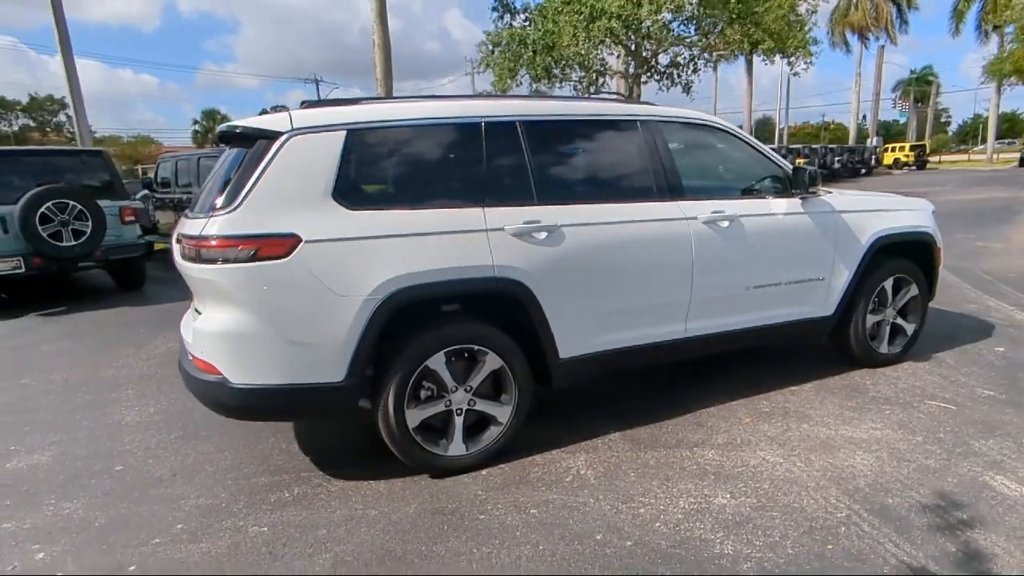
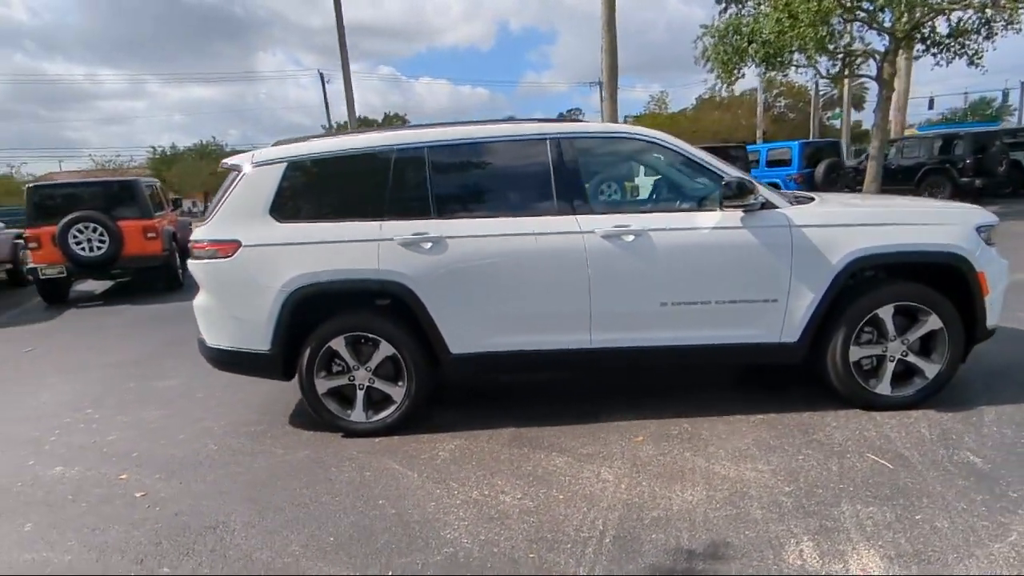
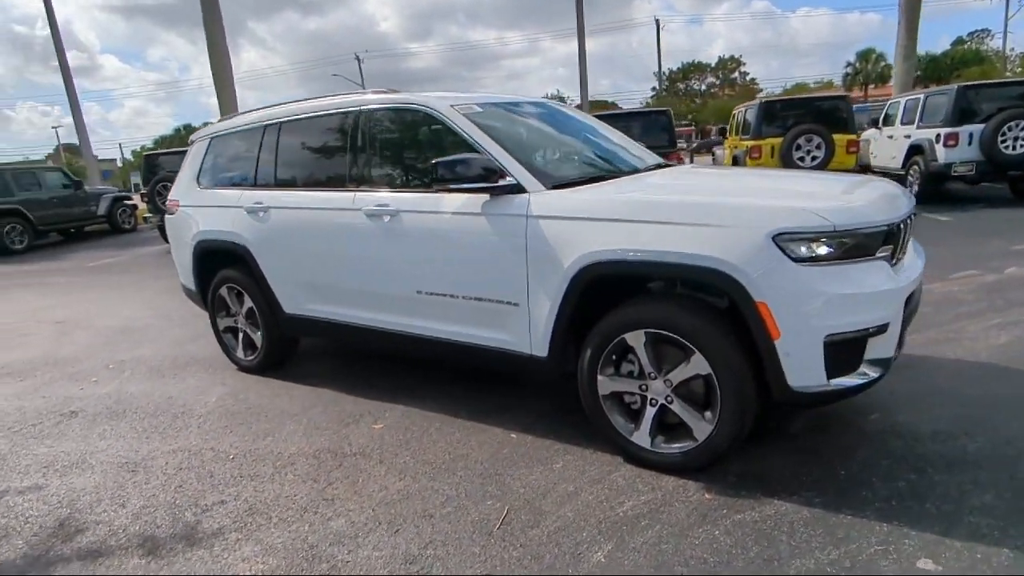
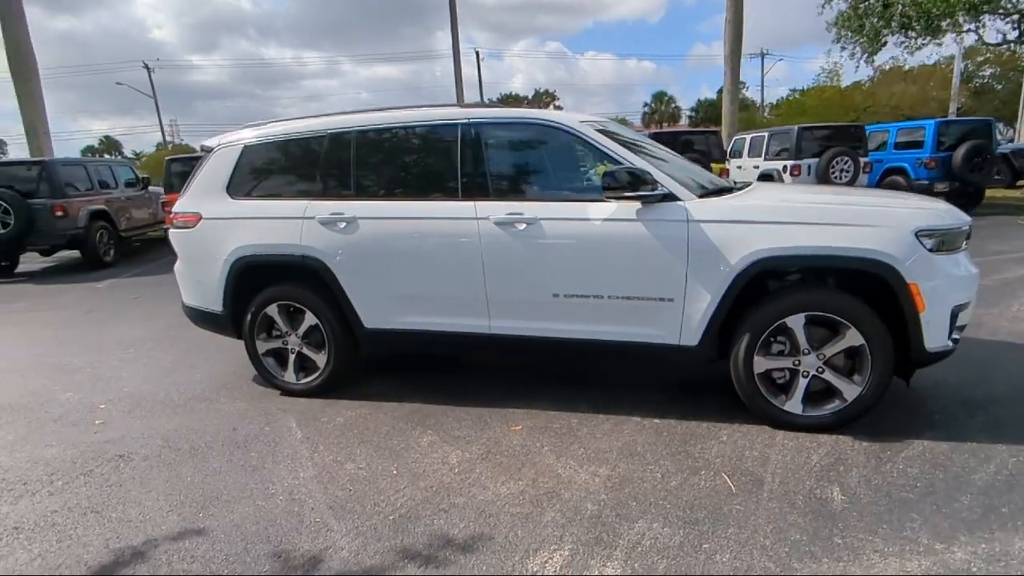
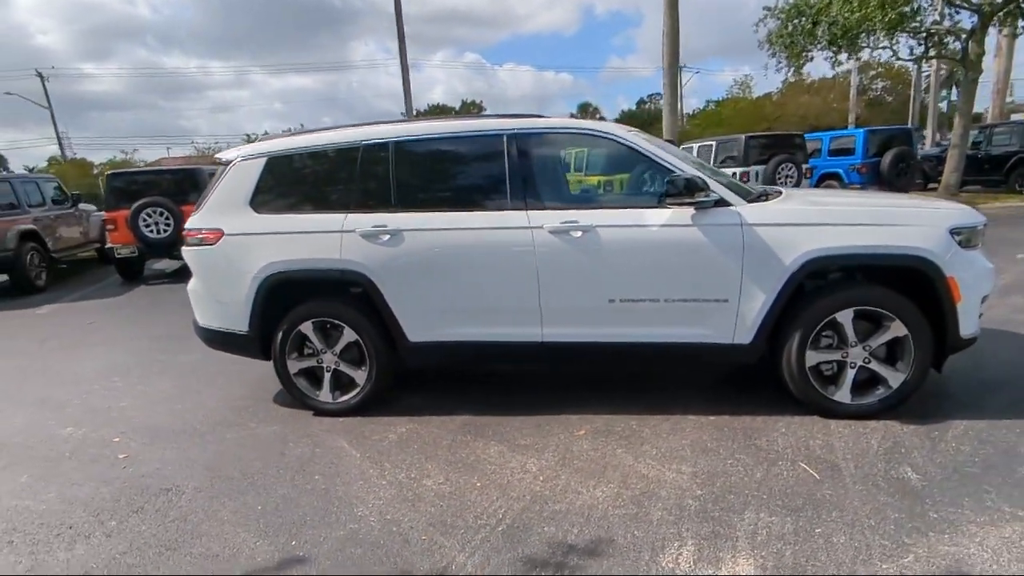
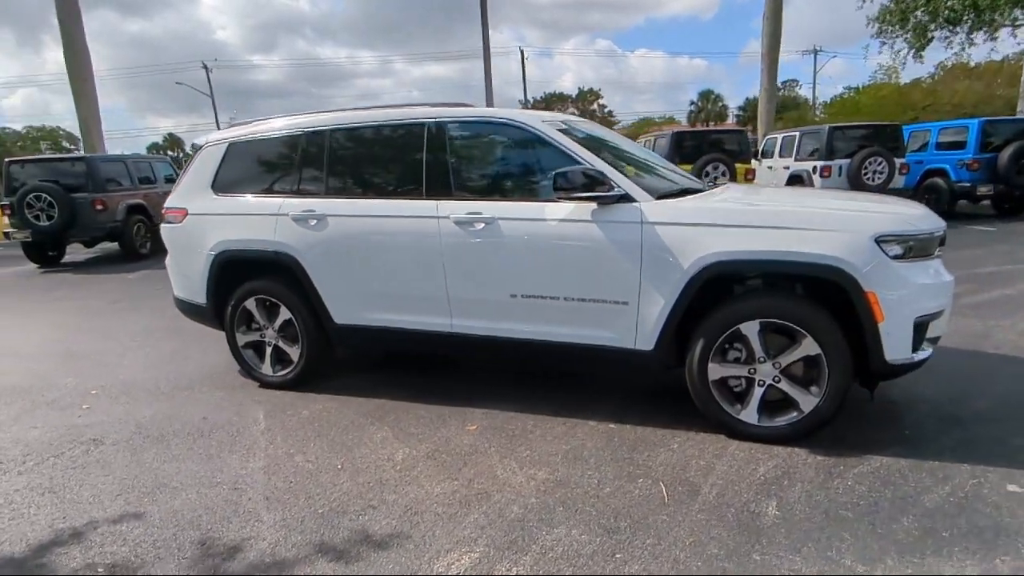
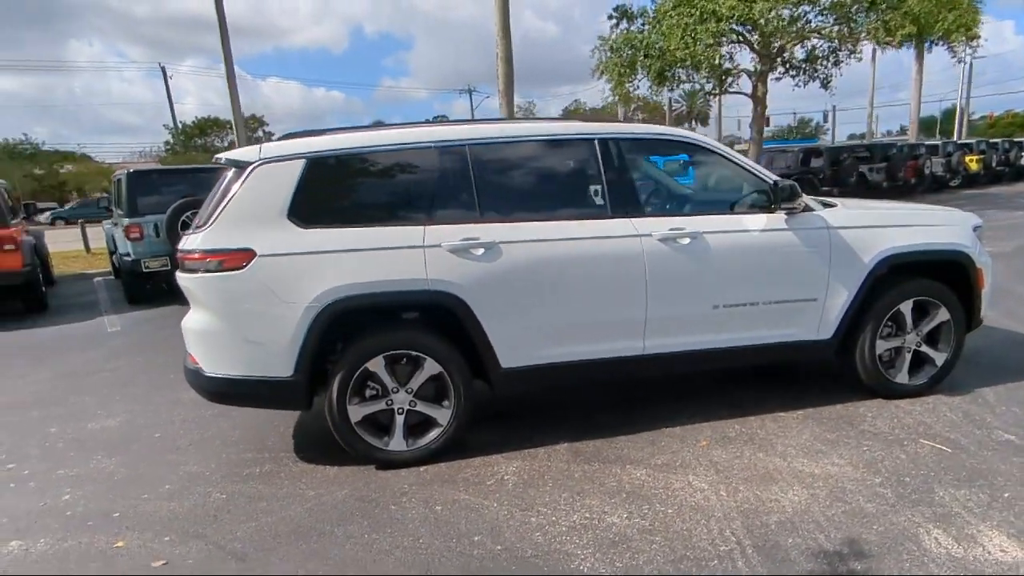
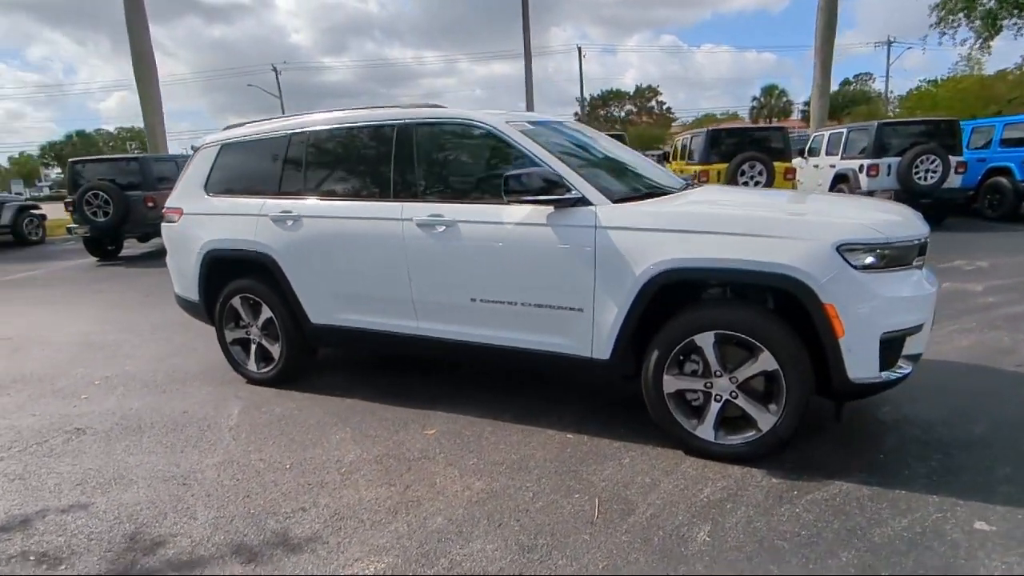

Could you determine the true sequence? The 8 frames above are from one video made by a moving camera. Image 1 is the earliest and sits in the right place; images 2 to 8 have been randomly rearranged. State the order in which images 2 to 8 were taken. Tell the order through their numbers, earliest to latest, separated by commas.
7, 2, 5, 4, 6, 8, 3
